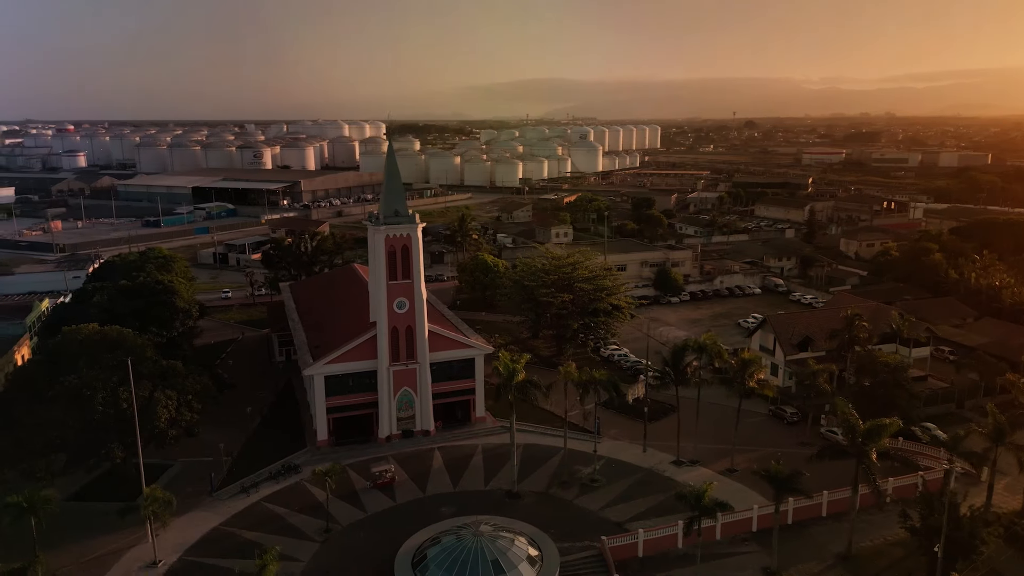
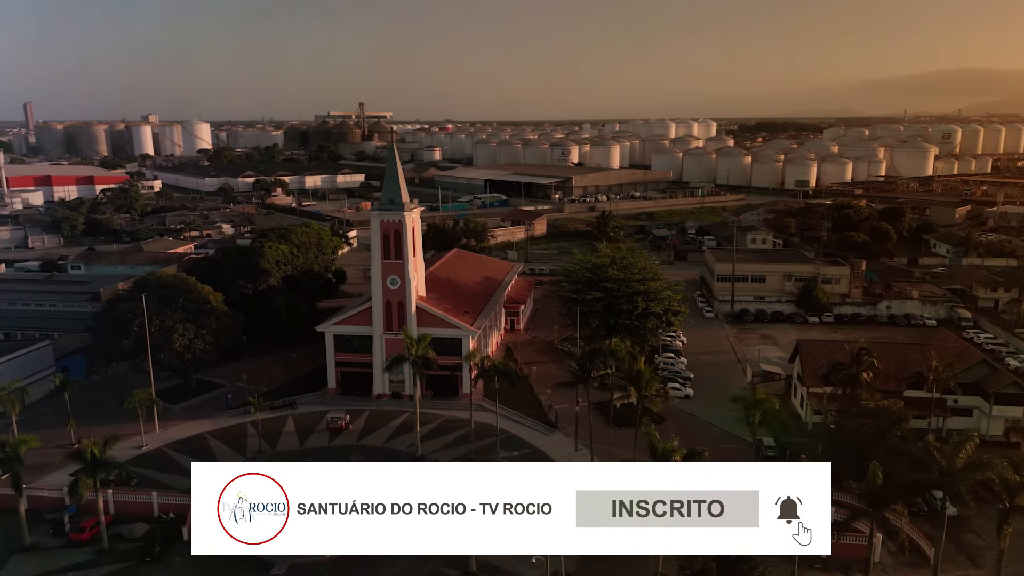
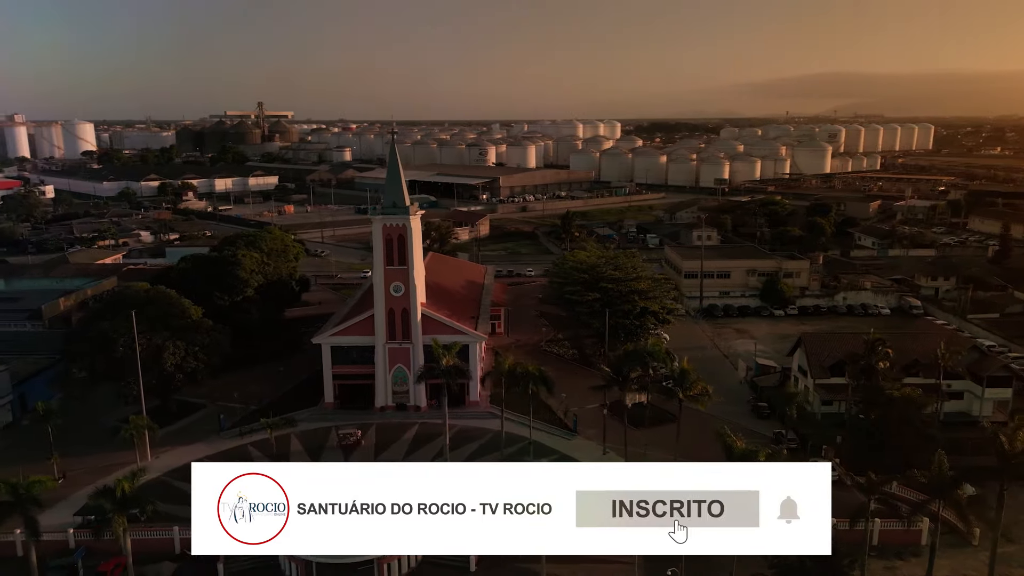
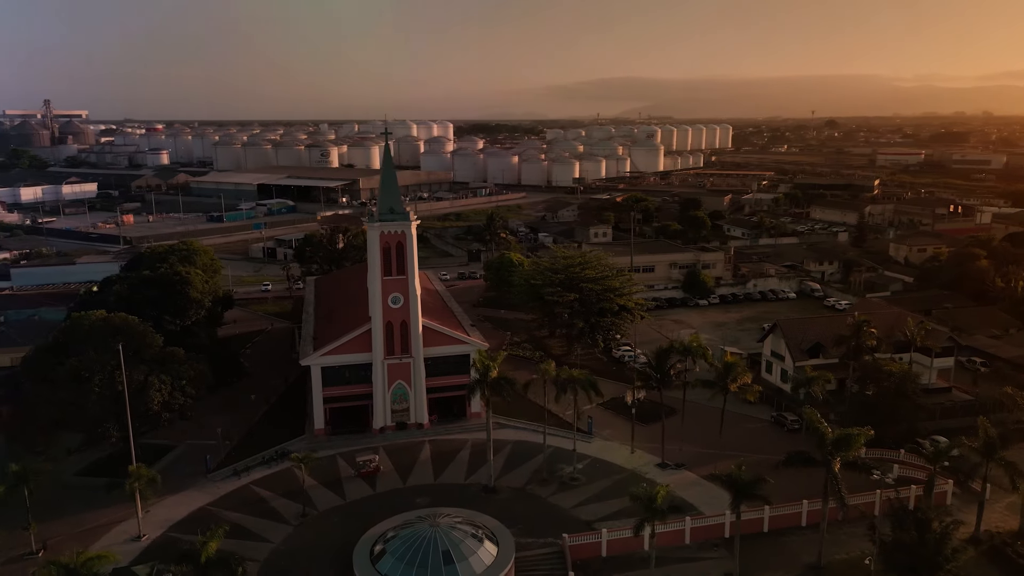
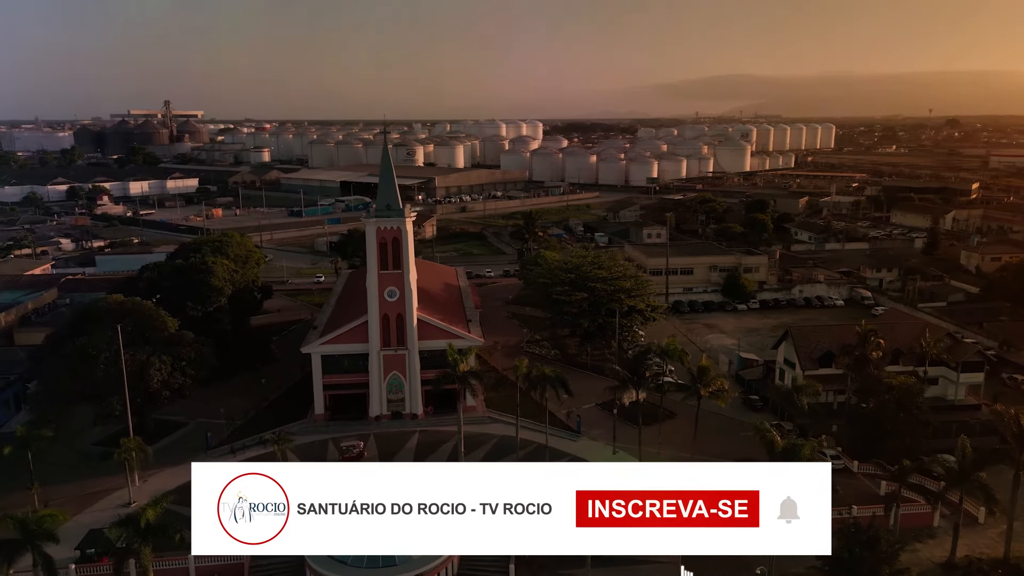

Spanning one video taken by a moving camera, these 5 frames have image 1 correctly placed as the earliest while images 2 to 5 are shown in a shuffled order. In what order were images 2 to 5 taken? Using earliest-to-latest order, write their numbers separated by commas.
4, 5, 3, 2
